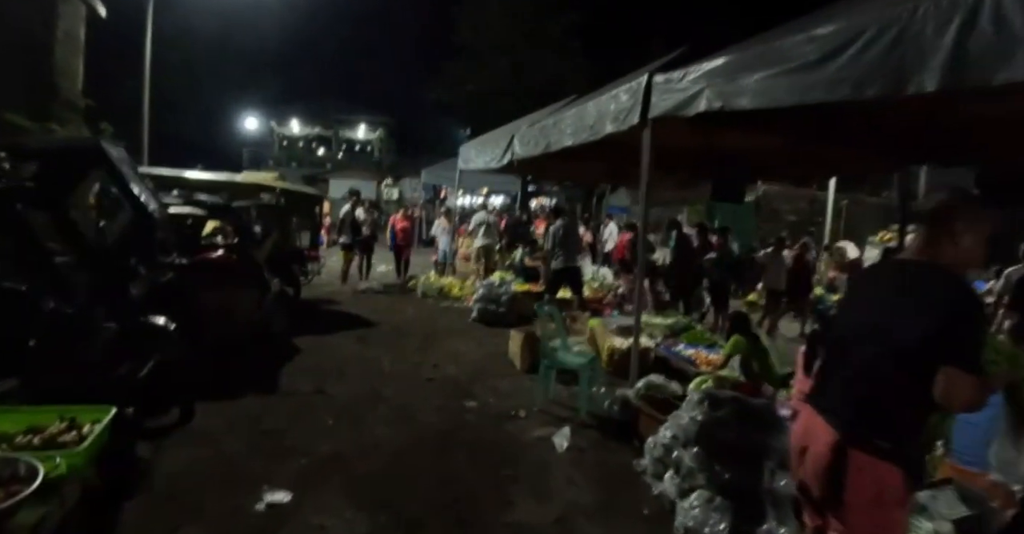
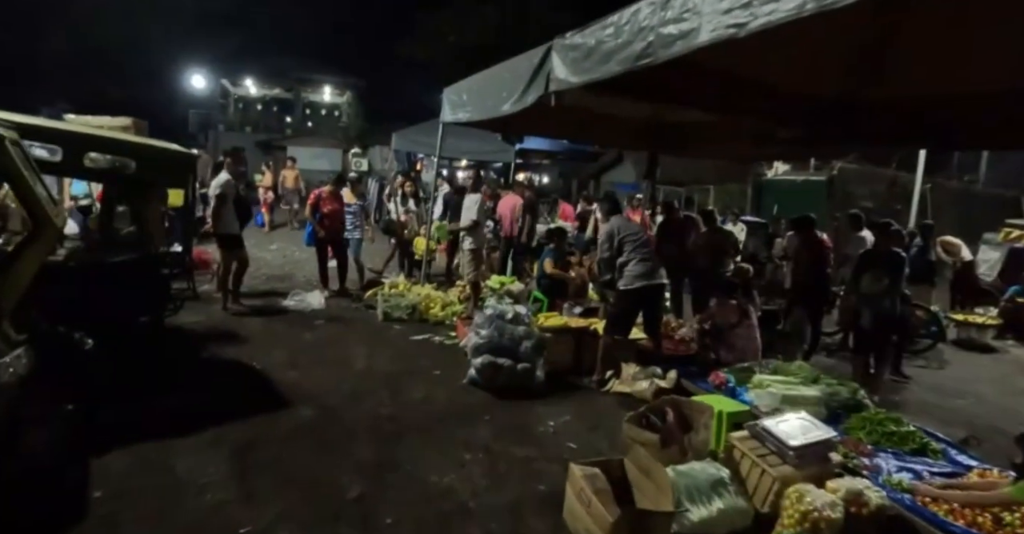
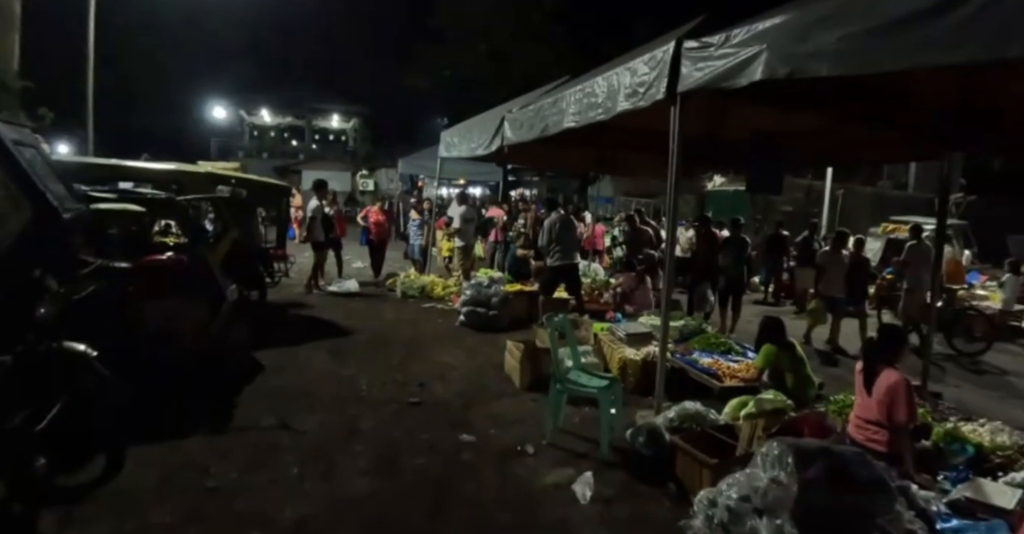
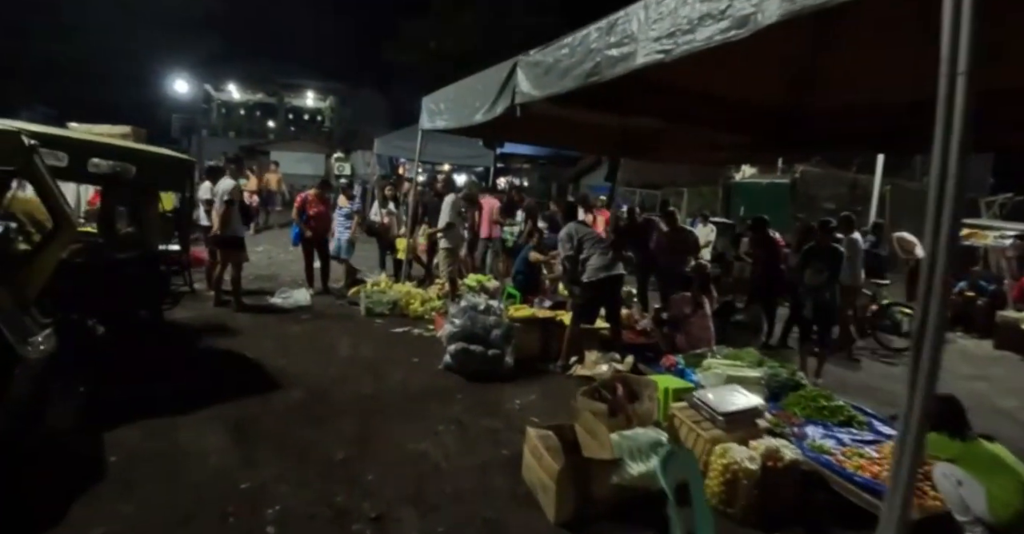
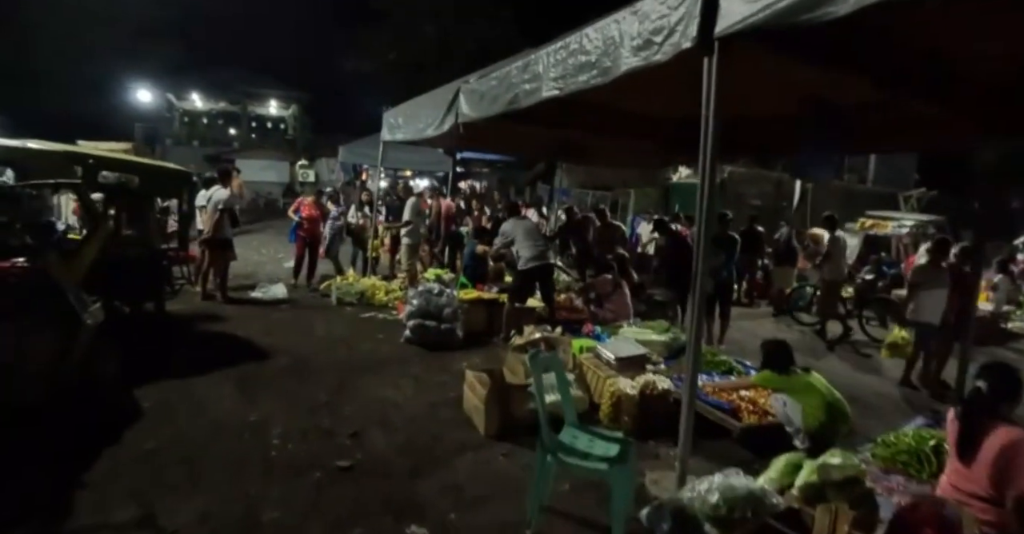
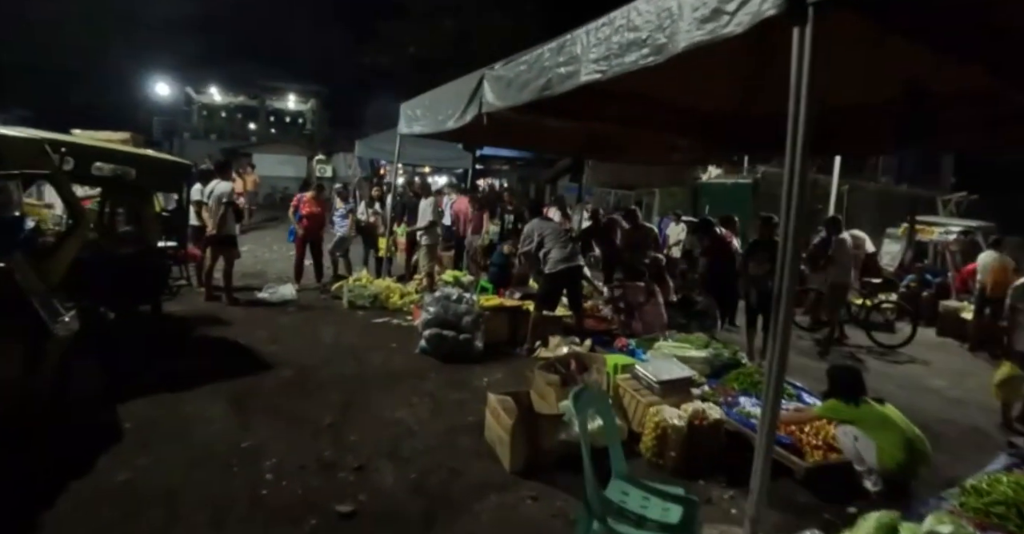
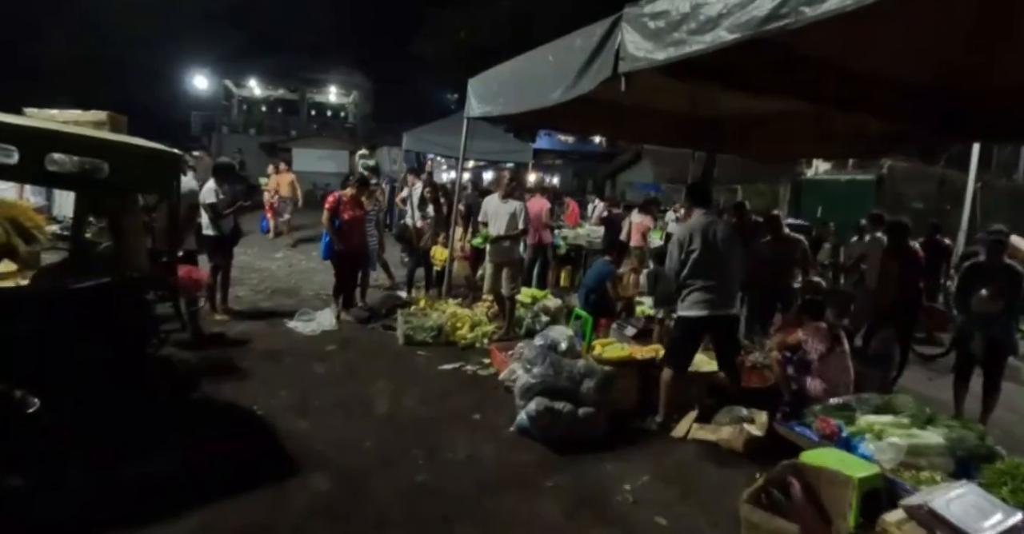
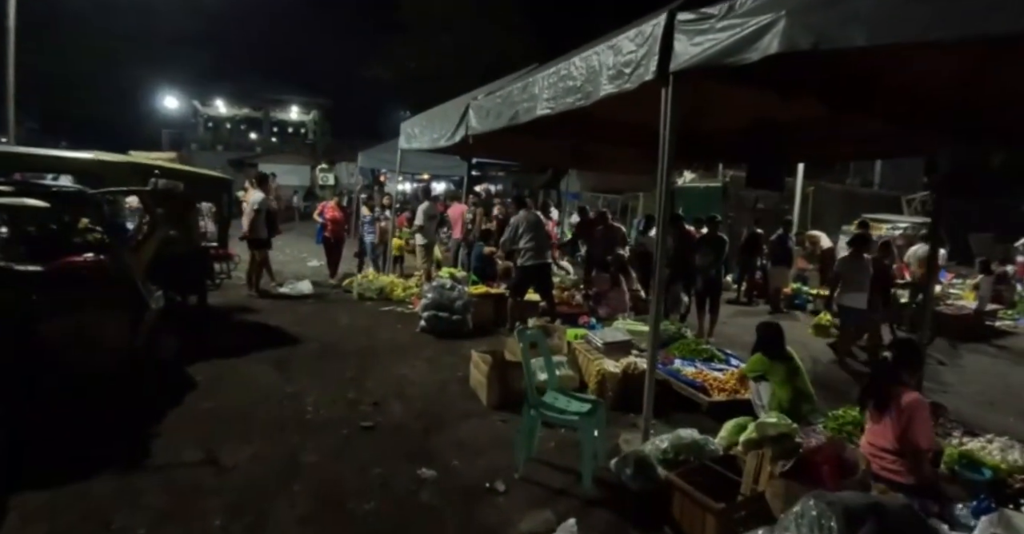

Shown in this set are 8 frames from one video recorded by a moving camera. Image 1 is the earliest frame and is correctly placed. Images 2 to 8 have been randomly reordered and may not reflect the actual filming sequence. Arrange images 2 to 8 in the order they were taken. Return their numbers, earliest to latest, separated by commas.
3, 8, 5, 6, 4, 2, 7
